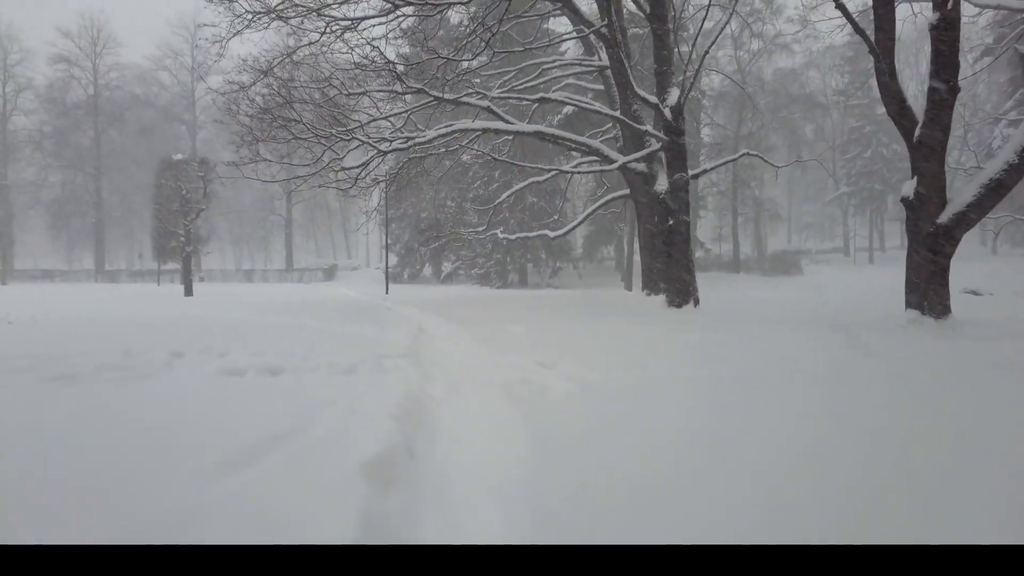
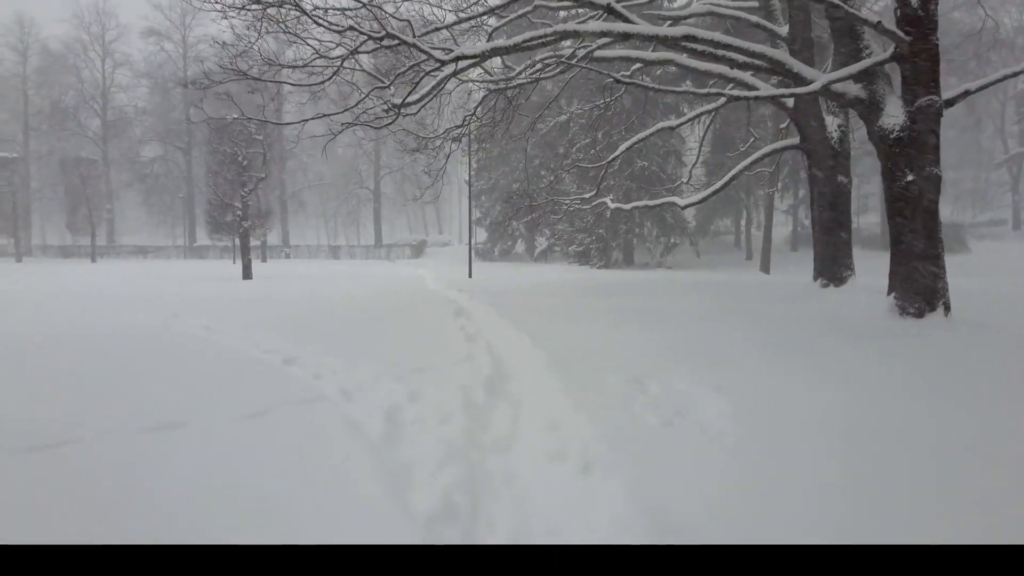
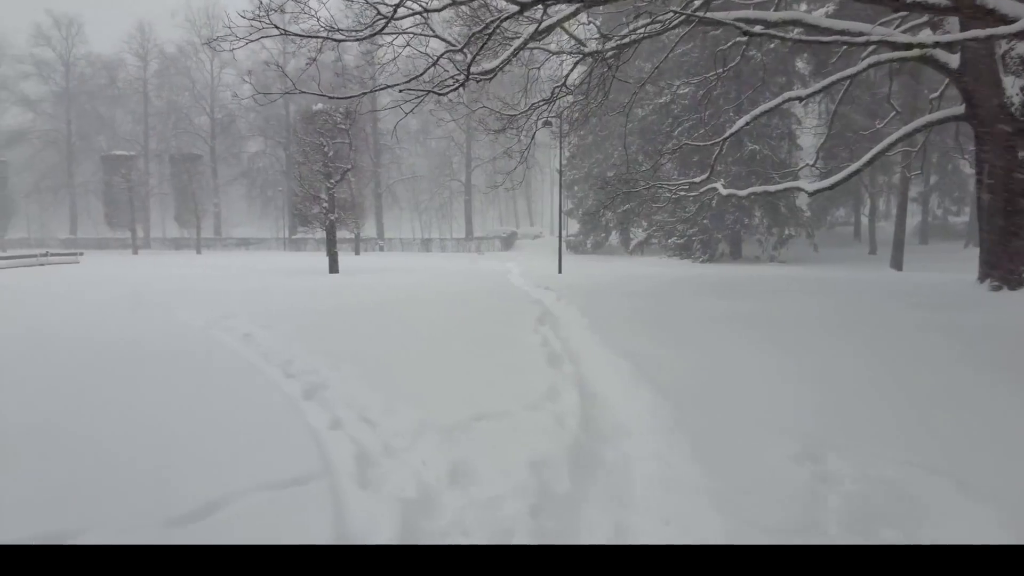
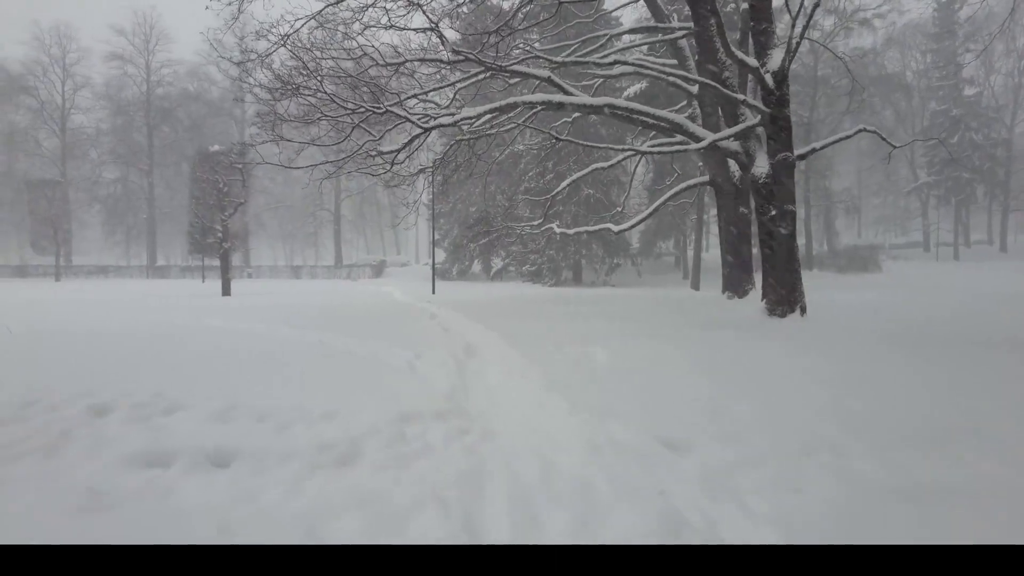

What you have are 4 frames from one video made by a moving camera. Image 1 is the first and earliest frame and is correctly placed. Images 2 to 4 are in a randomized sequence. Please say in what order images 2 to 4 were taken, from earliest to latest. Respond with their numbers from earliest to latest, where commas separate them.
4, 2, 3
